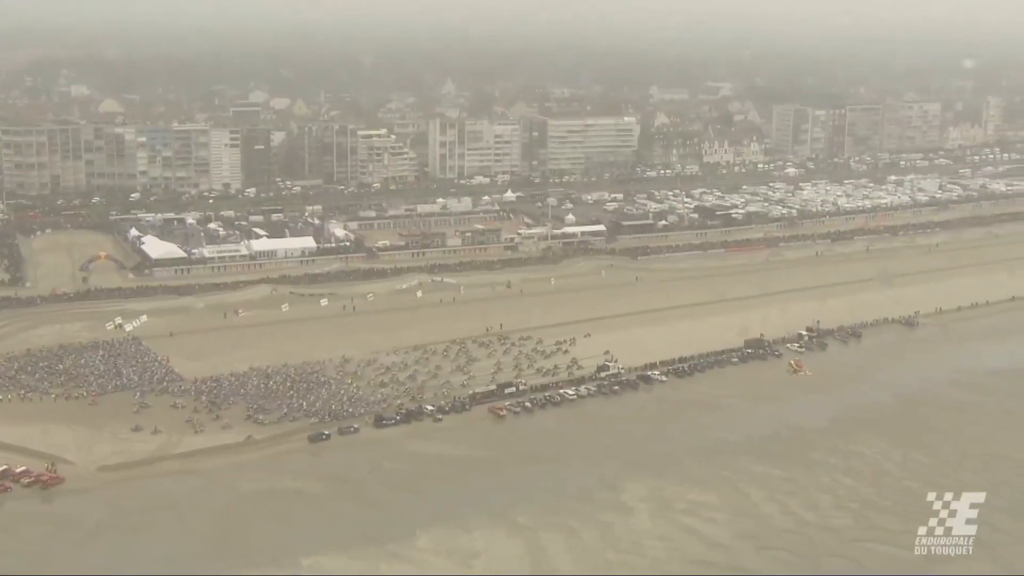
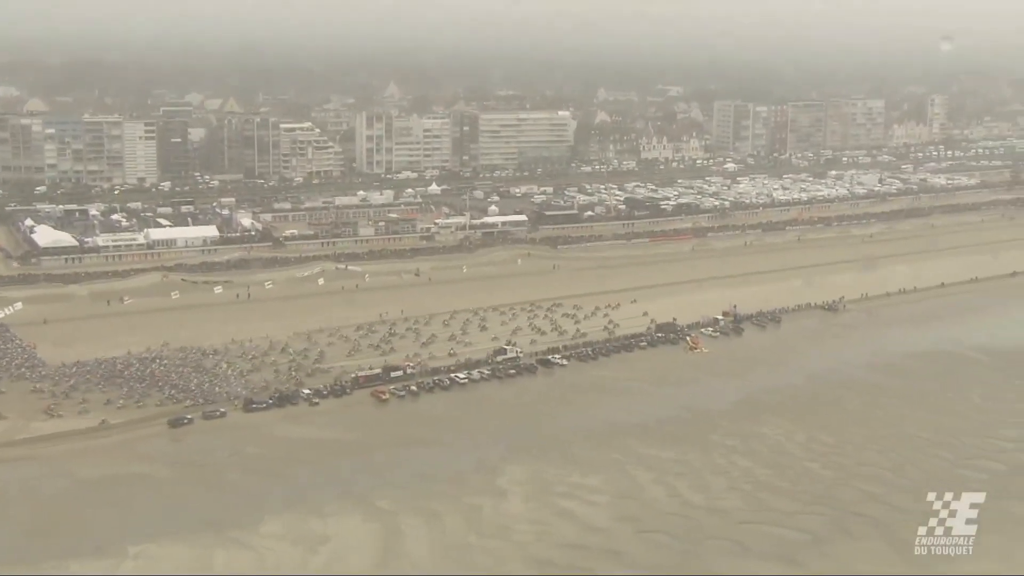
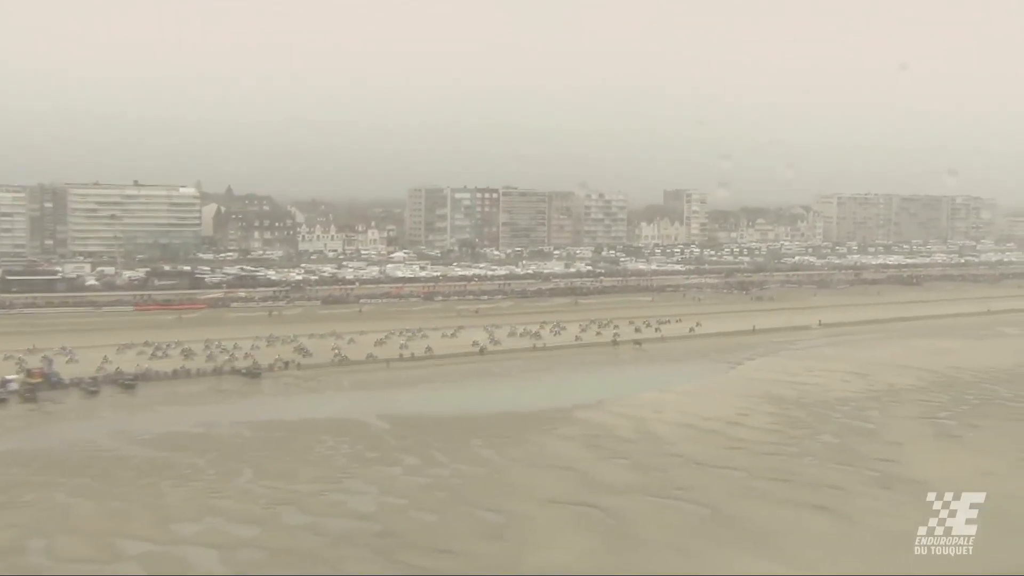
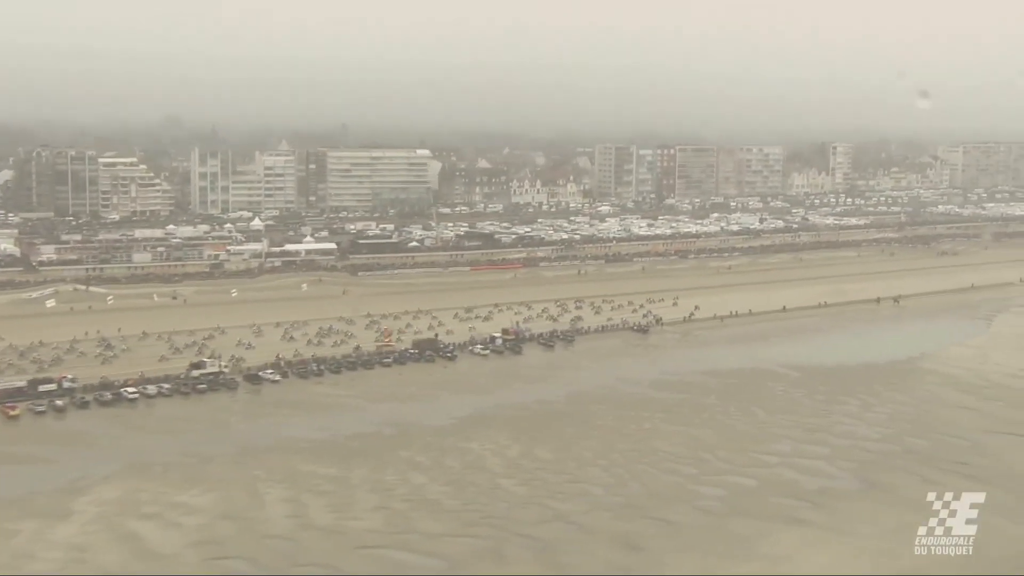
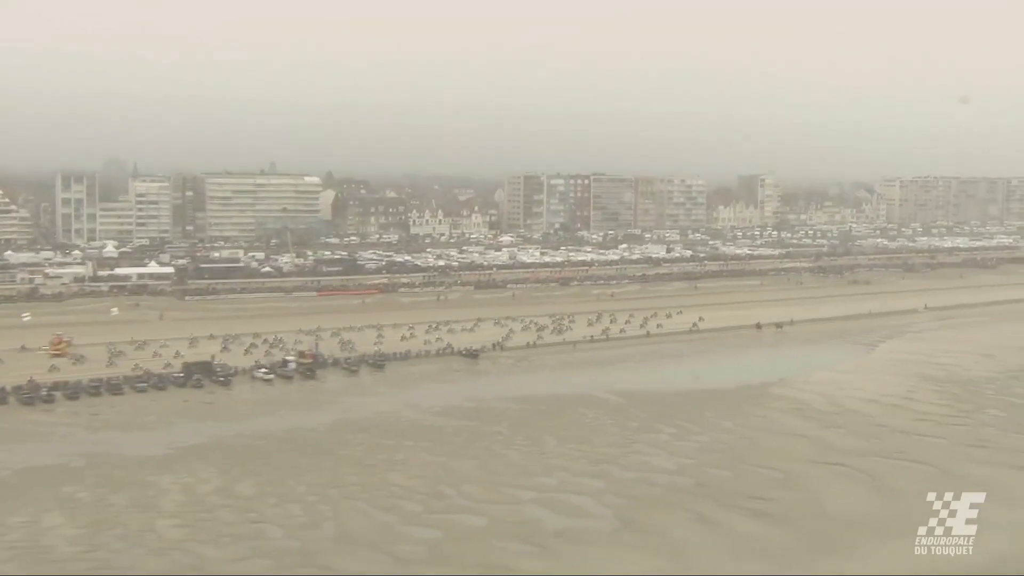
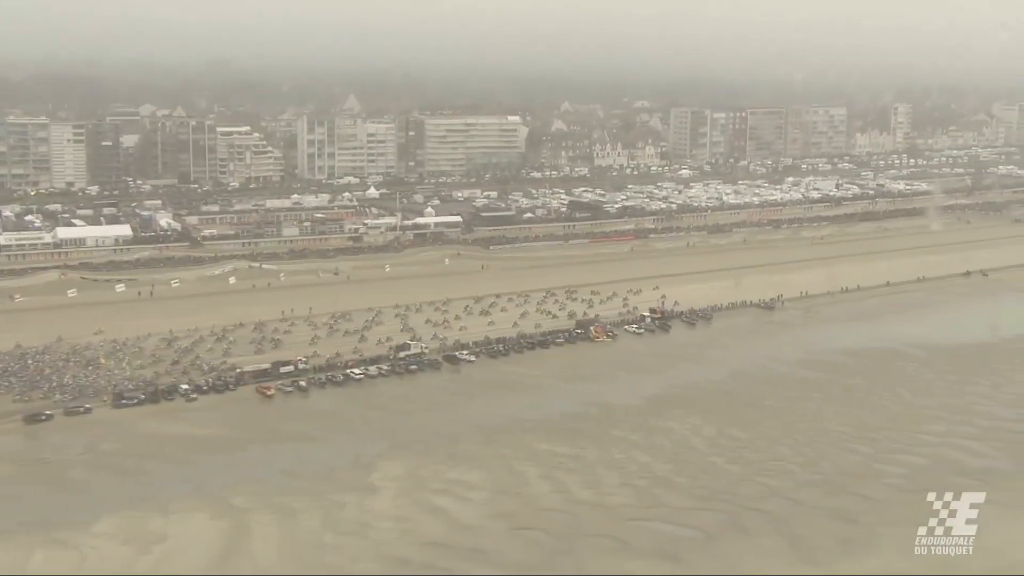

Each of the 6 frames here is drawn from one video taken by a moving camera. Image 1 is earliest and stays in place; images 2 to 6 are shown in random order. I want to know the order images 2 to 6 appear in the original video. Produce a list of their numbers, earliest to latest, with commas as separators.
2, 6, 4, 5, 3
